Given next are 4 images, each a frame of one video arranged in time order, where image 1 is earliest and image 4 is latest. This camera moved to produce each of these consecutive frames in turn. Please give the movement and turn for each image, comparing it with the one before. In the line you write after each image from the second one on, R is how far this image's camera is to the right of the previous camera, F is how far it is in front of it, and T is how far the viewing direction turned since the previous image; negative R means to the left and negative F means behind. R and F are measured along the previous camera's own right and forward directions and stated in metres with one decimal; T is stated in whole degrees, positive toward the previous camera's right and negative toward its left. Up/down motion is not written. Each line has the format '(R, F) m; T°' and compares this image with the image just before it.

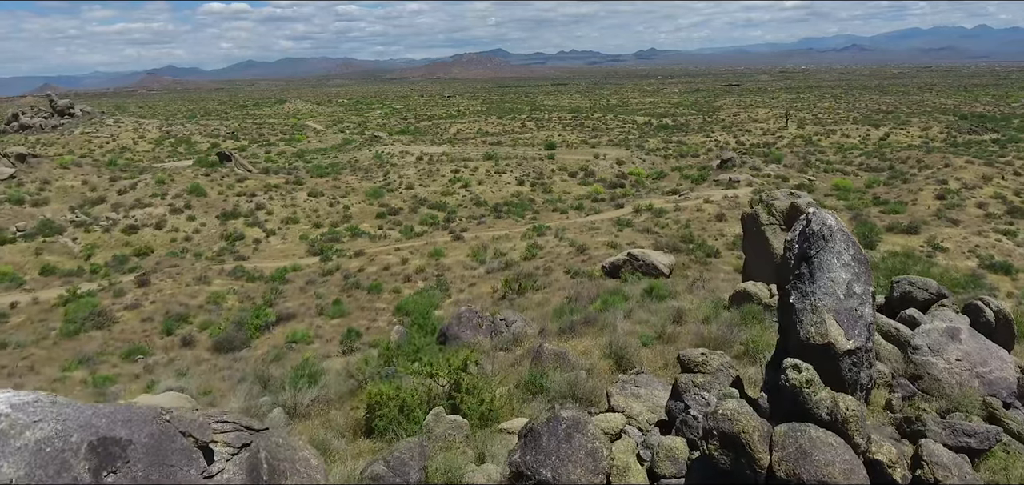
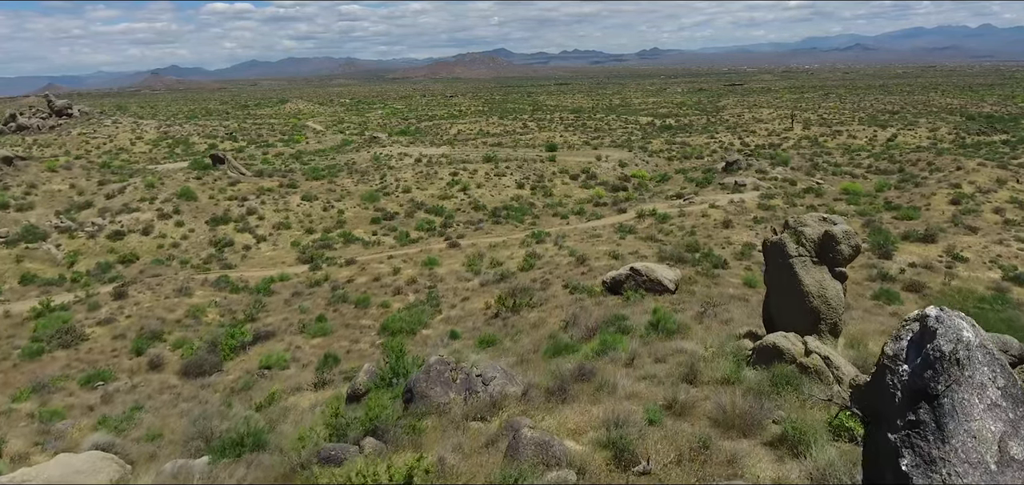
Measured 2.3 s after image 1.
(+0.2, +1.2) m; 0°
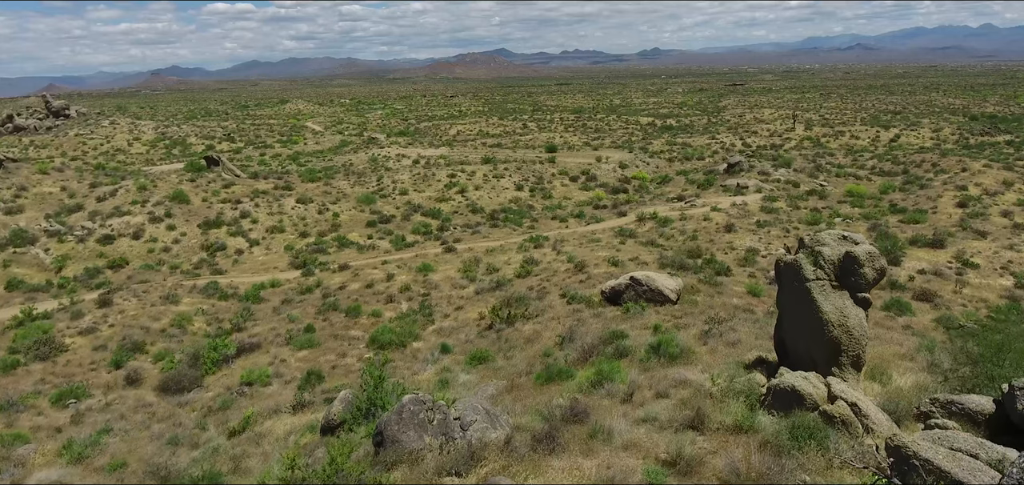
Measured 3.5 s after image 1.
(+0.1, +0.7) m; 0°
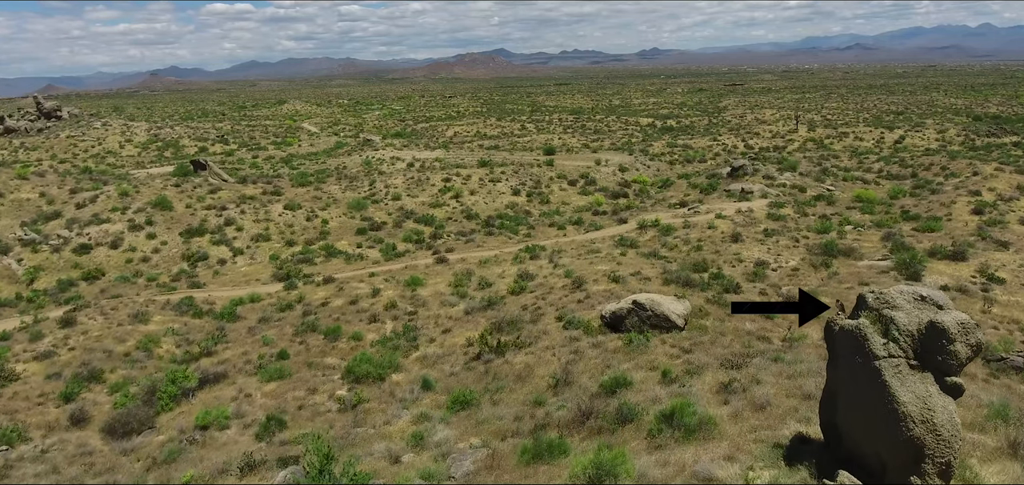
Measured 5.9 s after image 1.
(+0.2, +1.5) m; 0°
